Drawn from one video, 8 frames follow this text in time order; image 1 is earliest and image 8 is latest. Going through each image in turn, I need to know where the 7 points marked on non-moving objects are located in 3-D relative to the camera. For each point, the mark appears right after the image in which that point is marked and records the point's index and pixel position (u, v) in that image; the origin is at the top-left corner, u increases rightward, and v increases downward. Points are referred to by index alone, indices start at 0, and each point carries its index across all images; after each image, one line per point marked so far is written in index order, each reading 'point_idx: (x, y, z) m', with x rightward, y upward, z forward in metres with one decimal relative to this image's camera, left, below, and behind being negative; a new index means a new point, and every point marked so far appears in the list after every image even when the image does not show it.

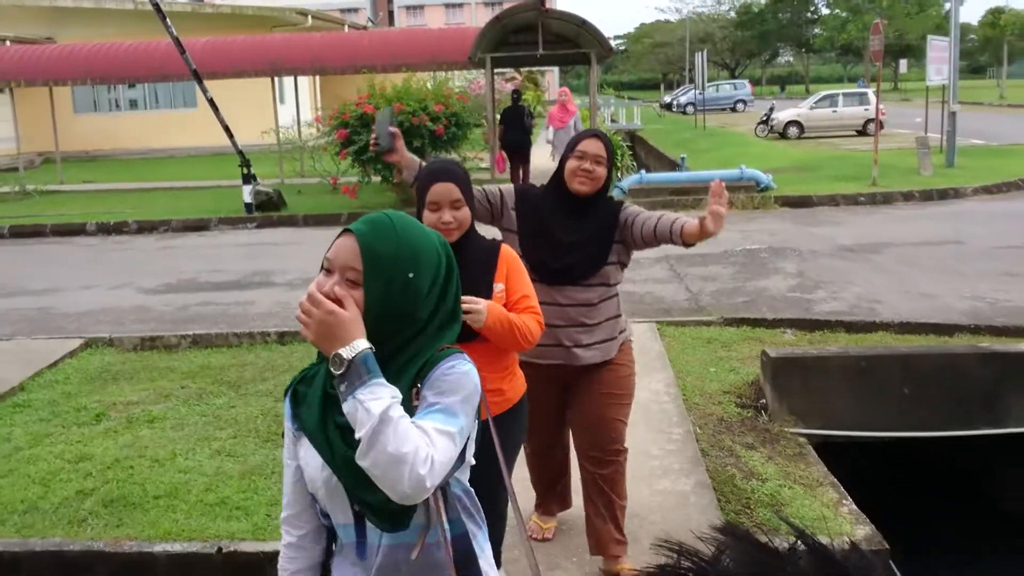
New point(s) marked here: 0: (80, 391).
0: (-2.1, -0.5, +5.2) m
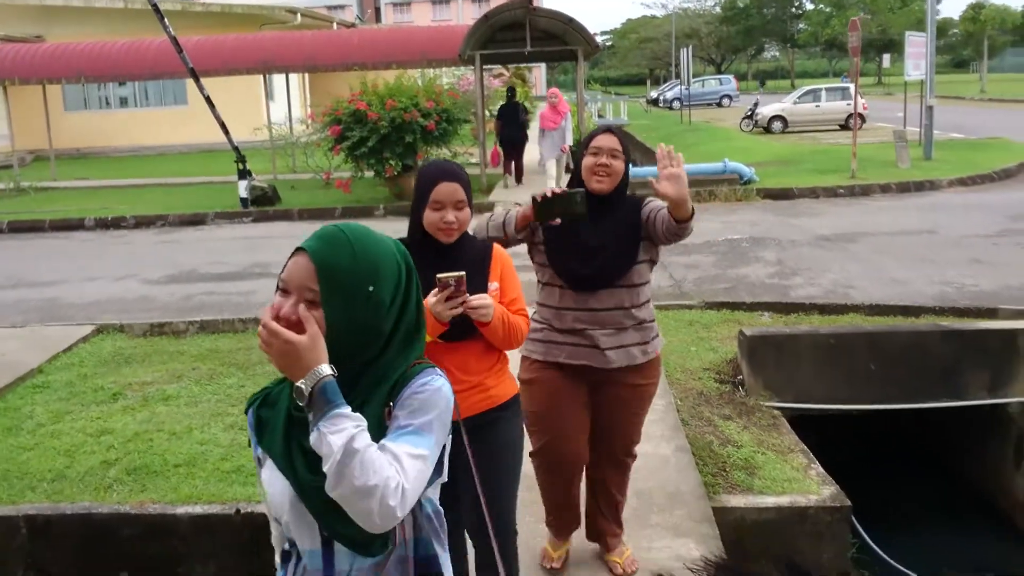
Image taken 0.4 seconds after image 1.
0: (-2.2, -0.4, +5.5) m
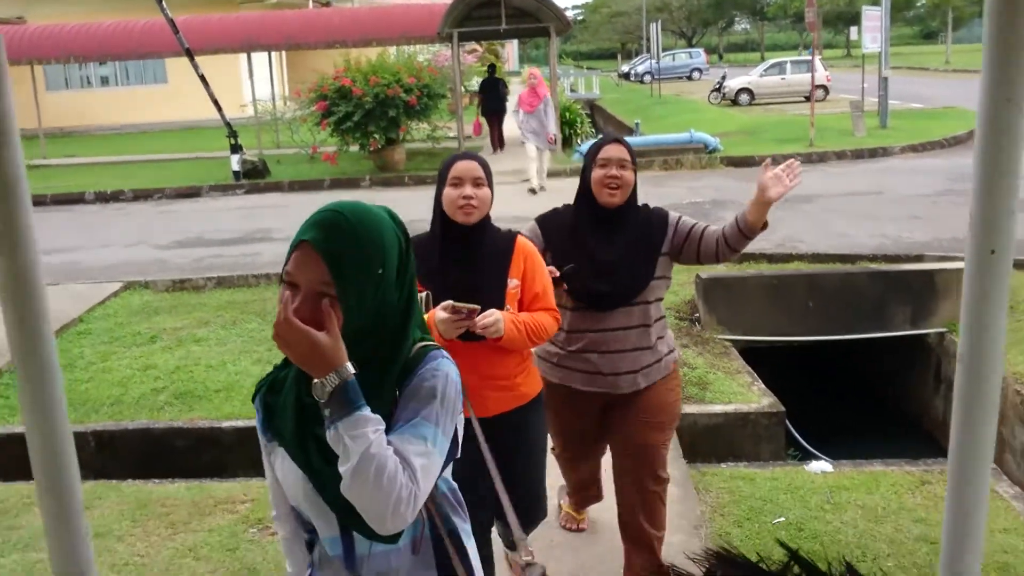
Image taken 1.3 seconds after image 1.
0: (-2.3, -0.2, +6.2) m
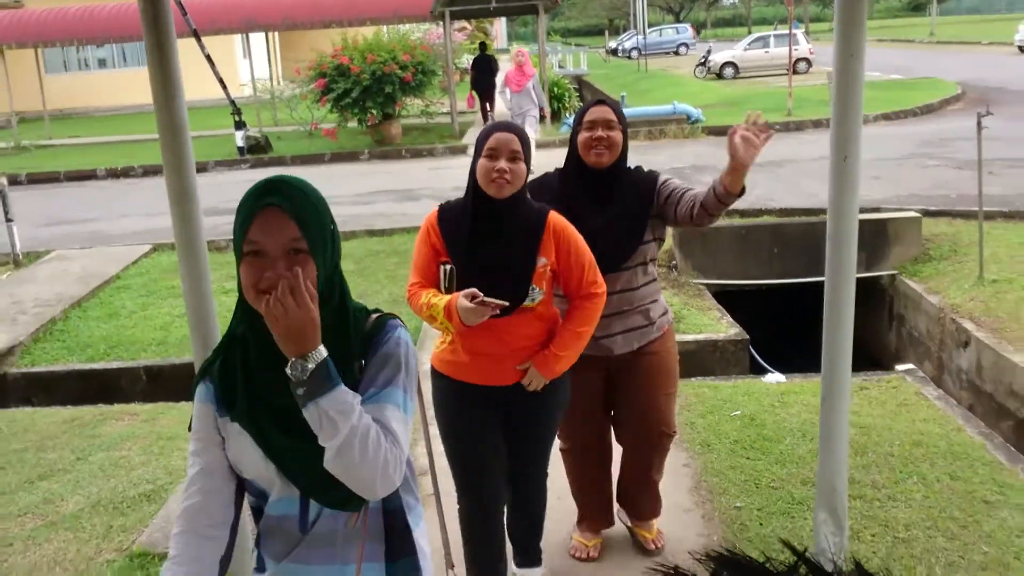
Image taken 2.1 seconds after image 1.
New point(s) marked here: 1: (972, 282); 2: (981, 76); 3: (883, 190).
0: (-2.3, +0.1, +6.9) m
1: (+2.5, 0.0, +5.7) m
2: (+9.0, +4.0, +19.8) m
3: (+3.0, +0.8, +8.5) m
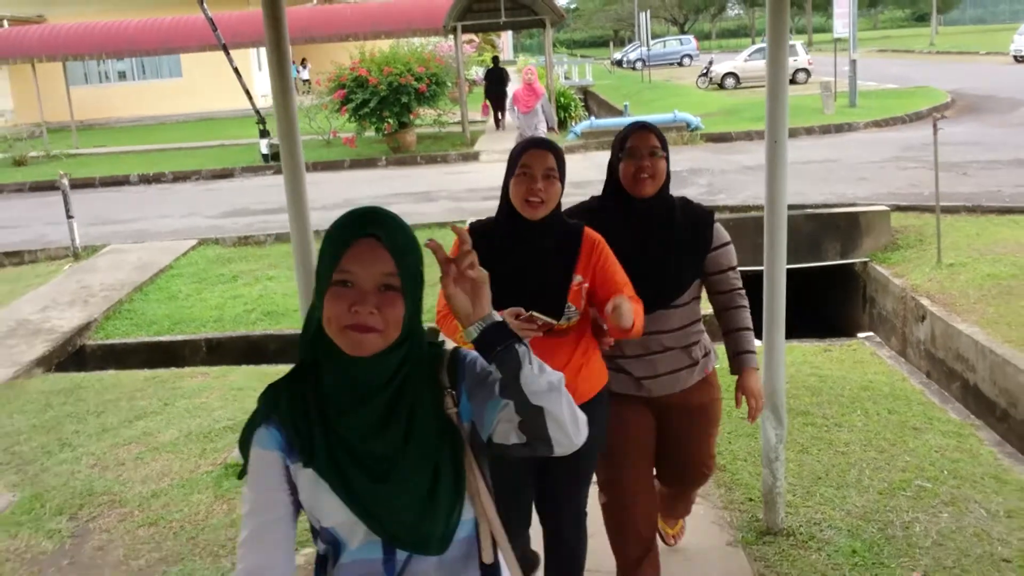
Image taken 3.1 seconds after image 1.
0: (-2.2, +0.2, +7.6) m
1: (+2.6, +0.1, +6.5) m
2: (+9.1, +4.0, +20.6) m
3: (+3.1, +0.9, +9.3) m
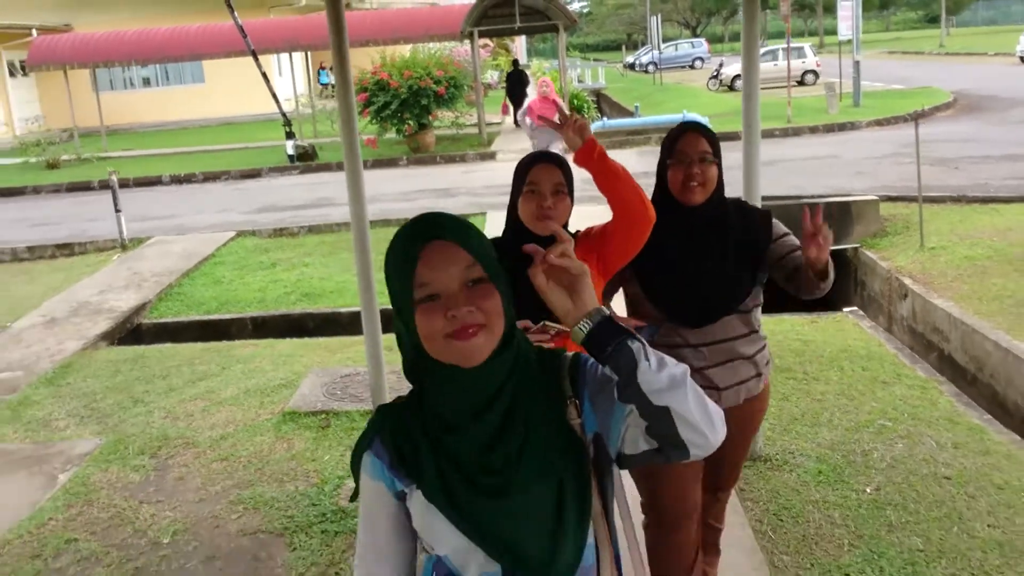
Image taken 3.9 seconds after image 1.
0: (-2.1, +0.3, +8.3) m
1: (+2.7, +0.3, +7.1) m
2: (+9.4, +4.1, +21.1) m
3: (+3.3, +1.0, +9.8) m
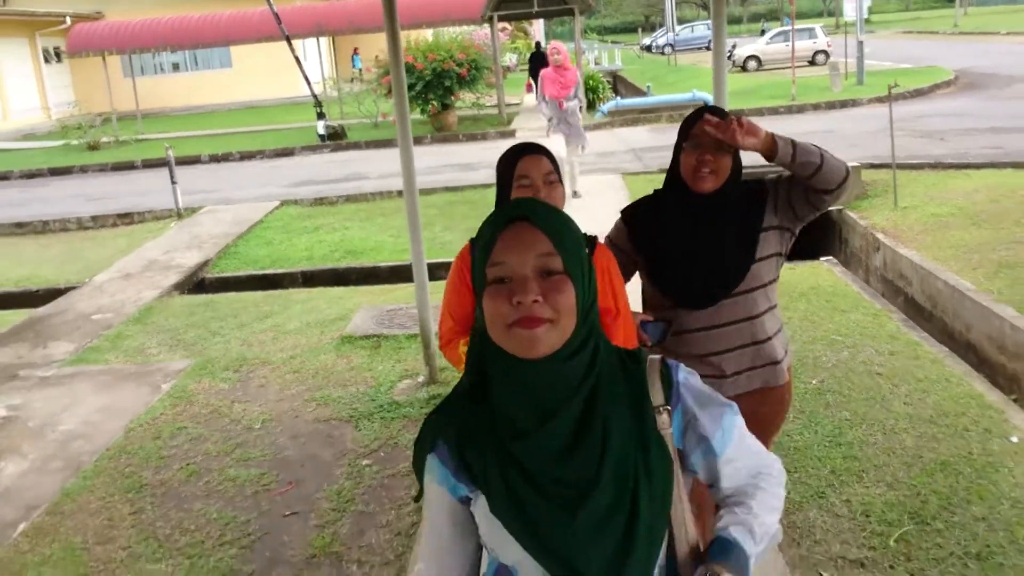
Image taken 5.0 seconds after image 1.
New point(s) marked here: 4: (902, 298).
0: (-1.9, +0.6, +9.2) m
1: (+2.9, +0.6, +7.9) m
2: (+9.8, +4.7, +21.7) m
3: (+3.5, +1.4, +10.7) m
4: (+2.6, -0.1, +6.9) m
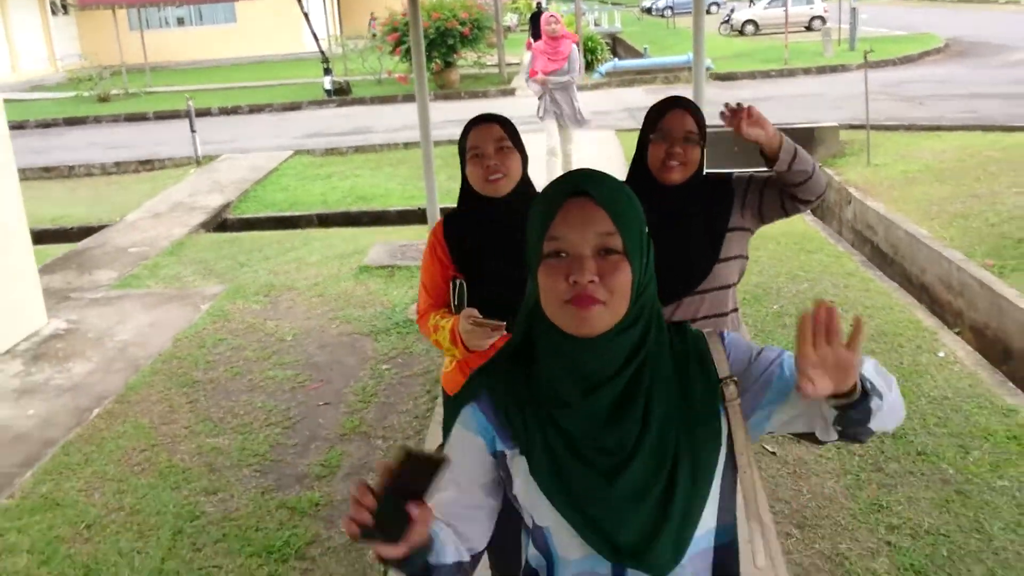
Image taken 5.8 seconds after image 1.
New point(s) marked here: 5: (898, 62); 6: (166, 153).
0: (-1.9, +1.1, +9.8) m
1: (+2.9, +1.0, +8.5) m
2: (+9.8, +5.5, +22.2) m
3: (+3.5, +1.9, +11.3) m
4: (+2.6, +0.3, +7.6) m
5: (+6.3, +3.7, +17.0) m
6: (-4.0, +1.6, +12.1) m
